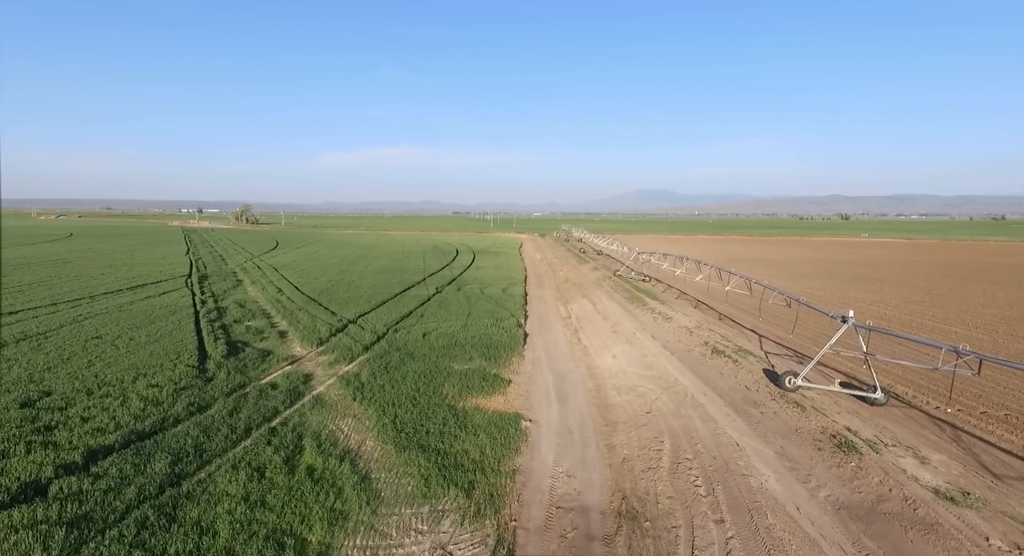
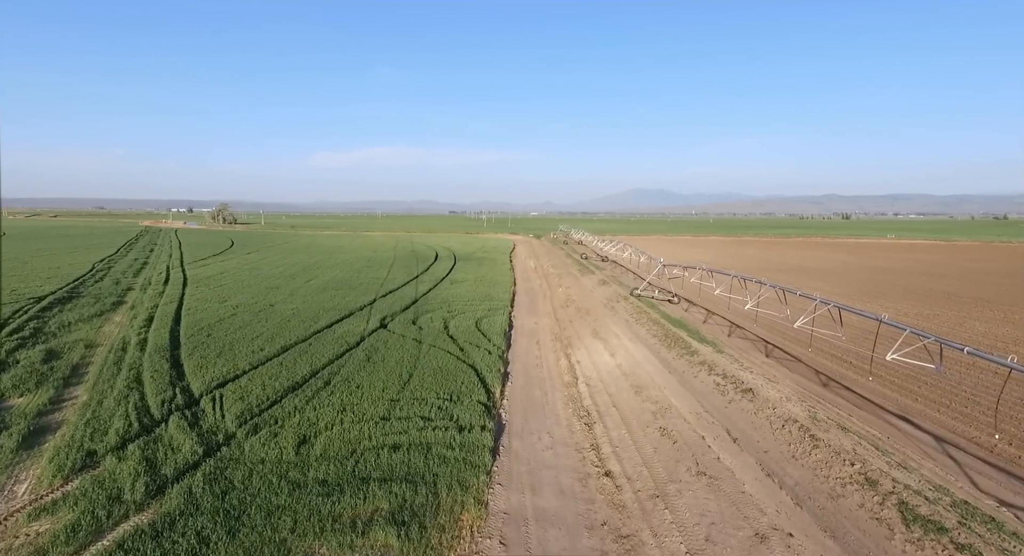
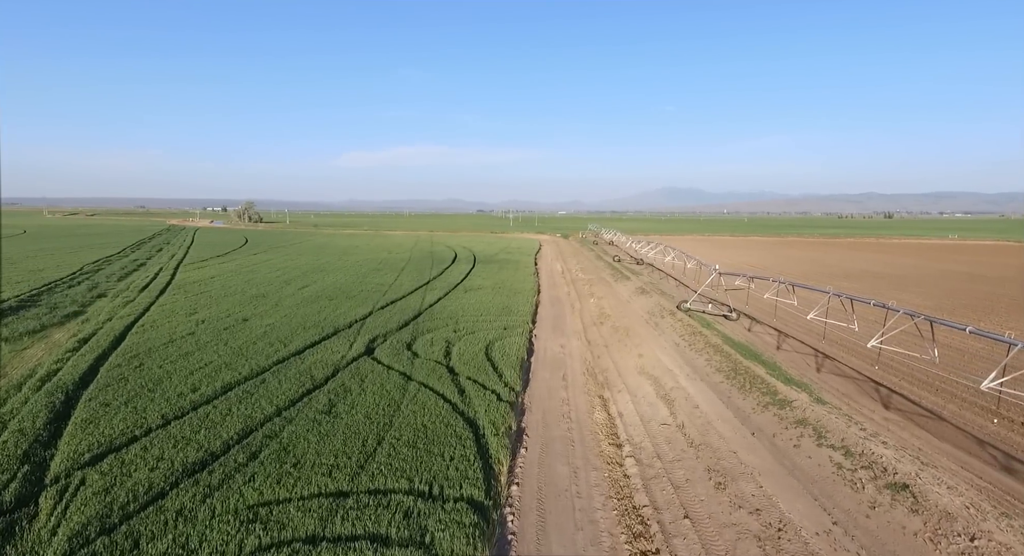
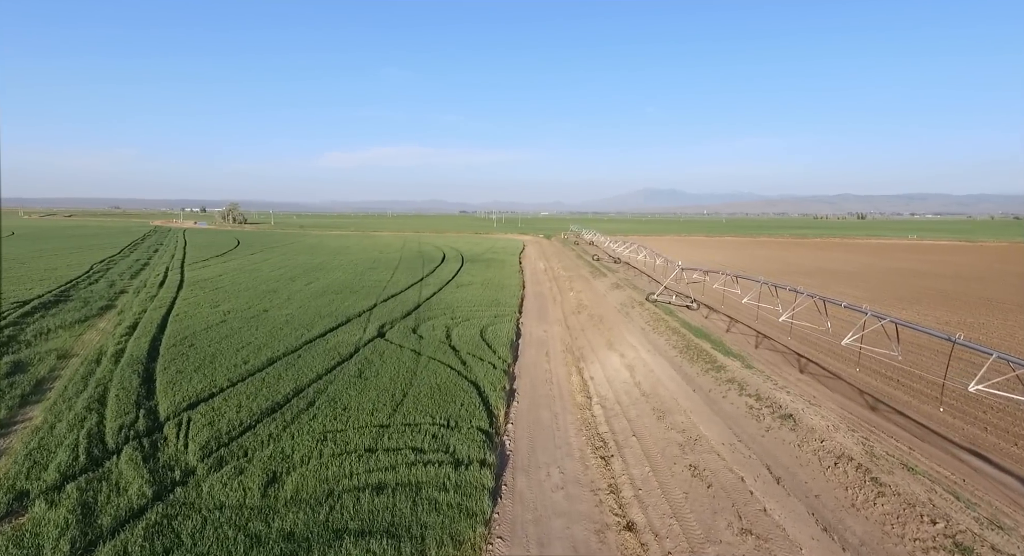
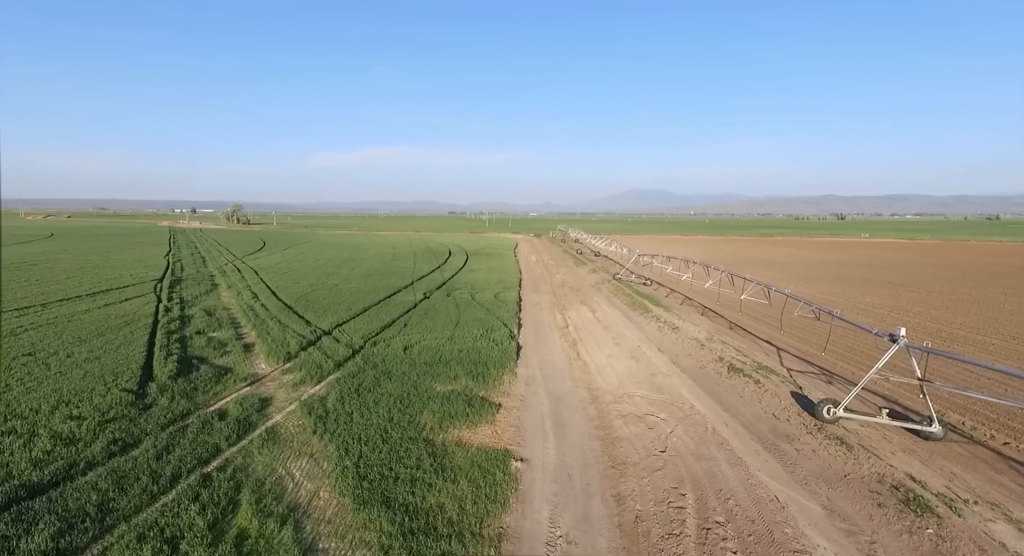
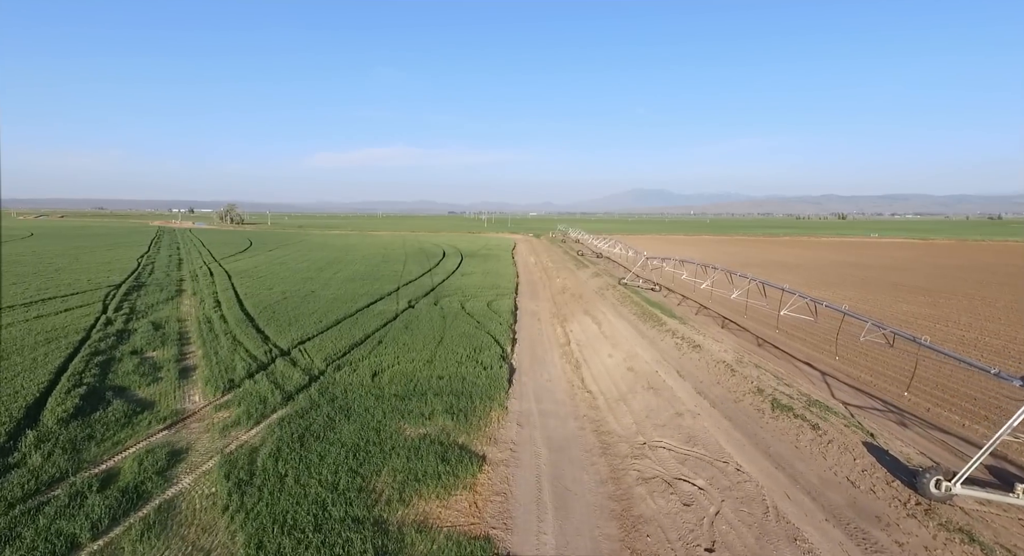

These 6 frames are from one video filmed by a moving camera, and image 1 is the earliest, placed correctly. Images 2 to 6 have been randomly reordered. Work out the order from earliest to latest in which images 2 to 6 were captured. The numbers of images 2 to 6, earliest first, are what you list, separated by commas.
5, 6, 2, 4, 3
